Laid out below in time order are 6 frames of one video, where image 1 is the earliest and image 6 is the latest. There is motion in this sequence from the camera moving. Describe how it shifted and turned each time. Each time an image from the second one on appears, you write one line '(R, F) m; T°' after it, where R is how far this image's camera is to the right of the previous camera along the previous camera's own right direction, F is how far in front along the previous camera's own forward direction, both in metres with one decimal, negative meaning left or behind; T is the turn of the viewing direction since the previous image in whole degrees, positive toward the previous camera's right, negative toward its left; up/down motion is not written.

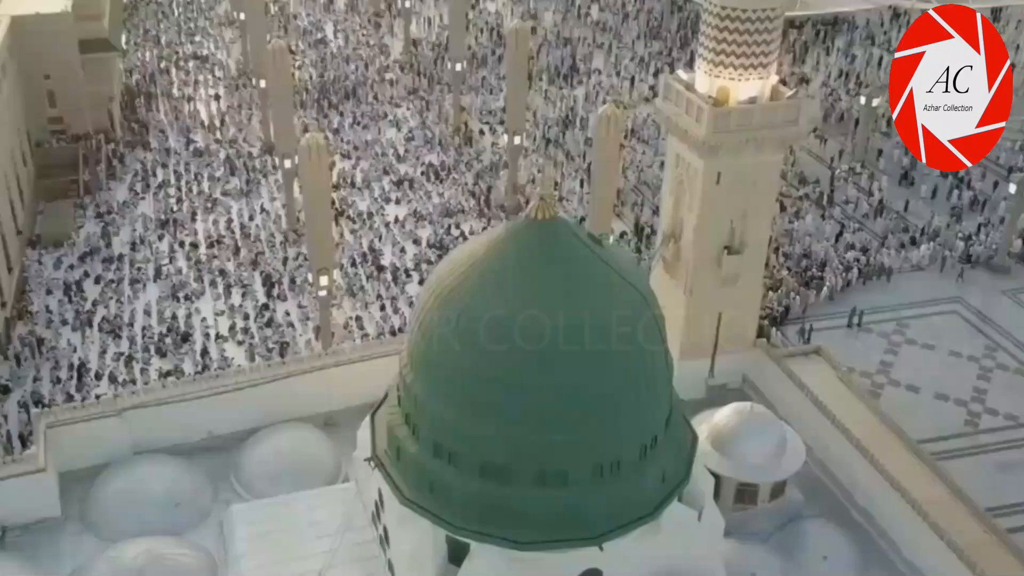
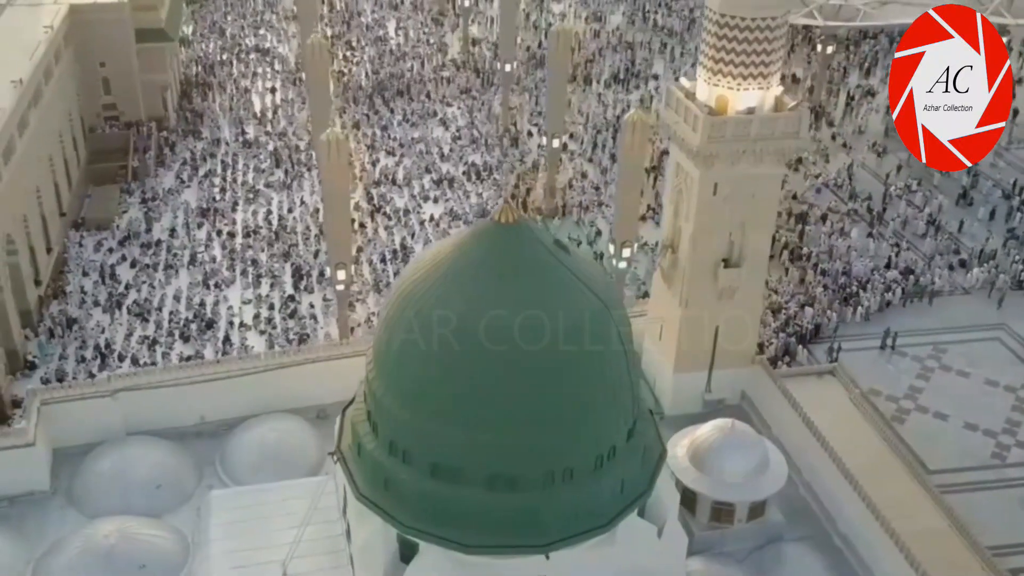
(+1.2, +0.1) m; -5°
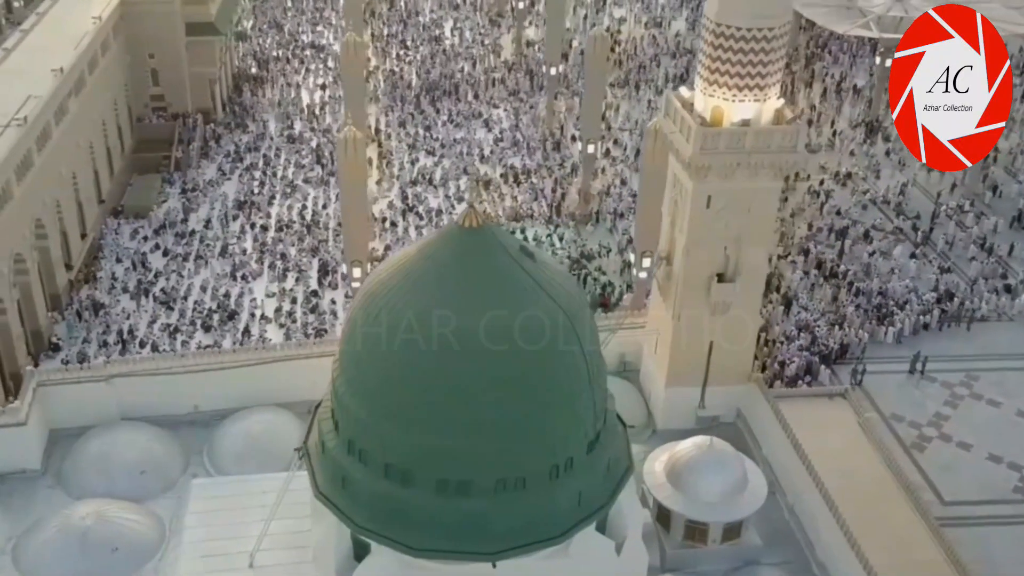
(+1.2, +0.1) m; -4°
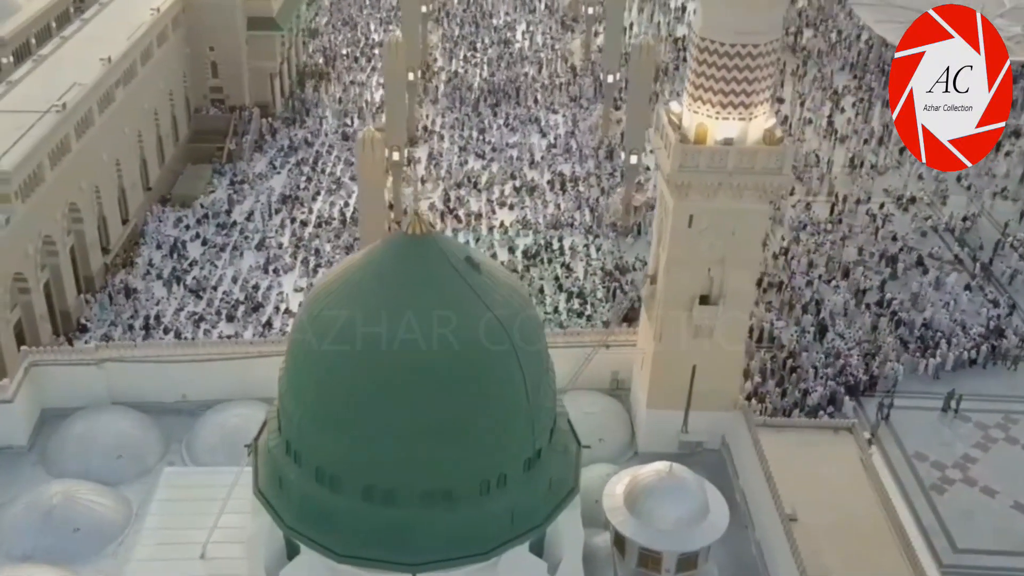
(+1.6, +0.3) m; -6°
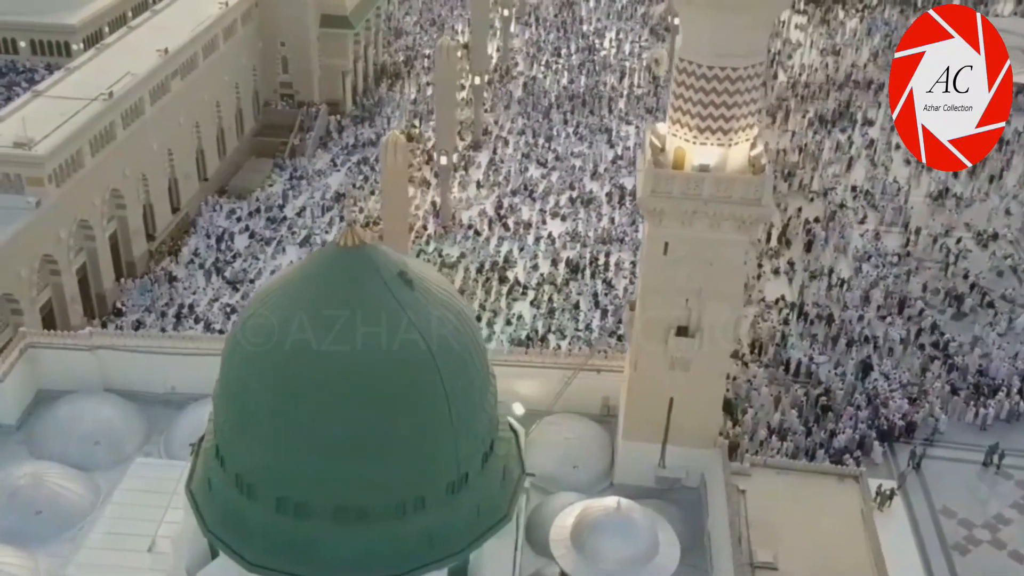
(+1.8, +0.5) m; -7°
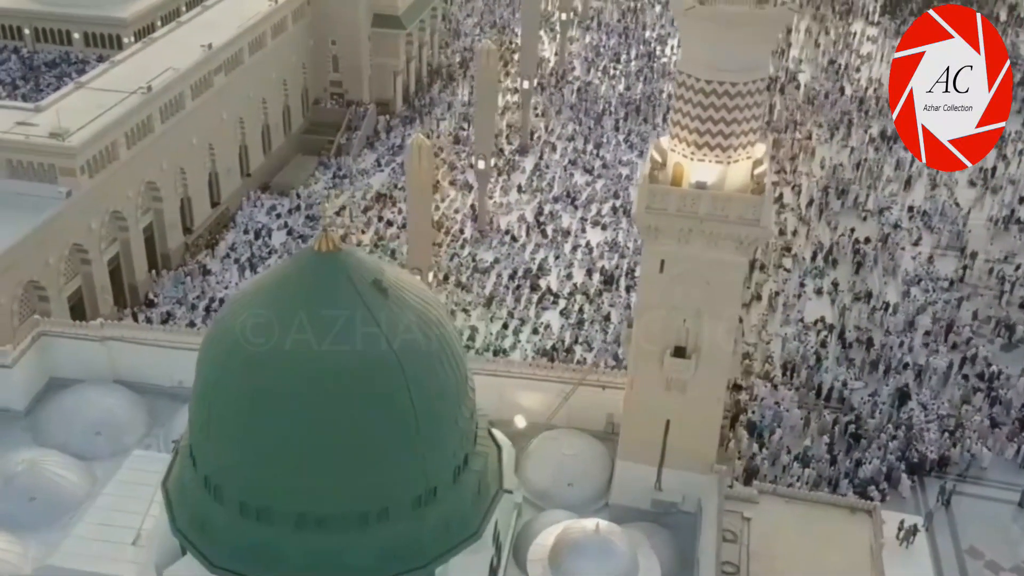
(+1.0, +0.3) m; -4°
